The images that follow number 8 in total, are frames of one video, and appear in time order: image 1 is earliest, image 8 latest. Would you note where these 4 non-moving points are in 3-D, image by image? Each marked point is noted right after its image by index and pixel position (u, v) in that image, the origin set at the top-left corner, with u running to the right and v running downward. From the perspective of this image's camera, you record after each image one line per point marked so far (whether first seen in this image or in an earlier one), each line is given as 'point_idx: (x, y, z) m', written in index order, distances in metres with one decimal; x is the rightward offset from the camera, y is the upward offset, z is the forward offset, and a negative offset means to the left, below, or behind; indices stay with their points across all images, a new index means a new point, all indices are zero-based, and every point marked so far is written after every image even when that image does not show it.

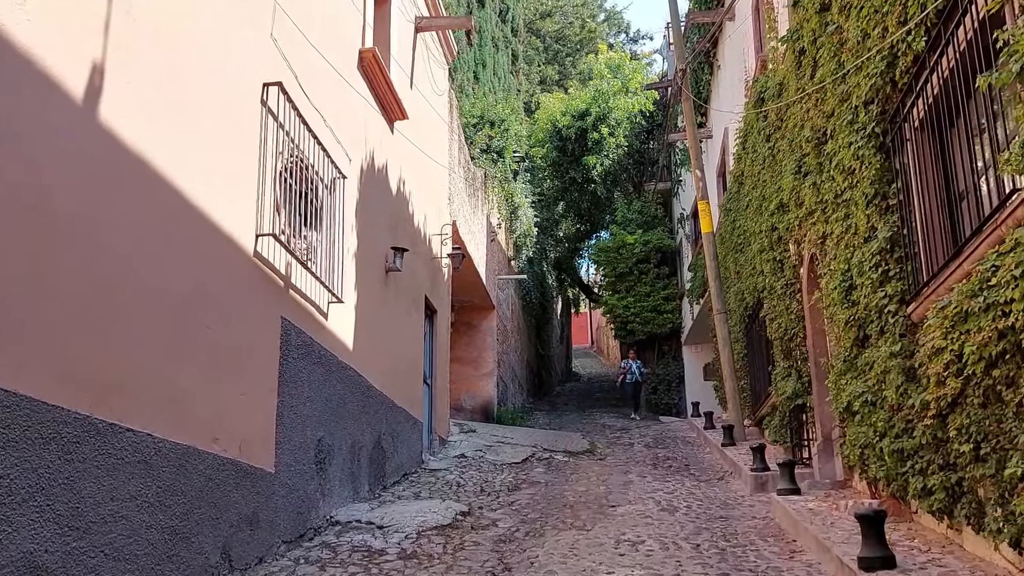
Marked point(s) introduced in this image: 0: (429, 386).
0: (-0.8, -0.9, +9.0) m
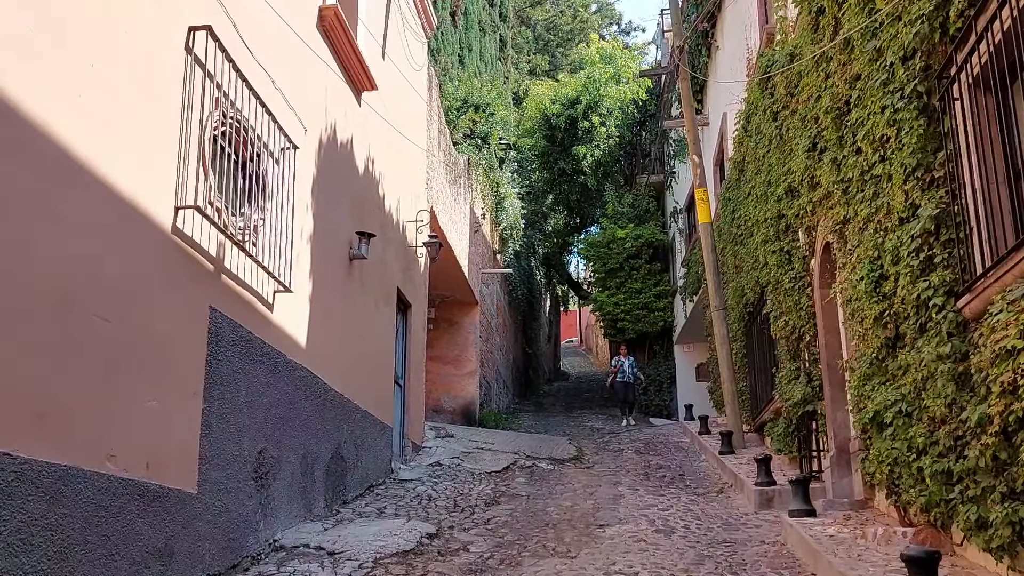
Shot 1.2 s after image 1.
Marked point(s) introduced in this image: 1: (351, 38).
0: (-1.0, -0.8, +8.3) m
1: (-1.1, +1.7, +6.5) m
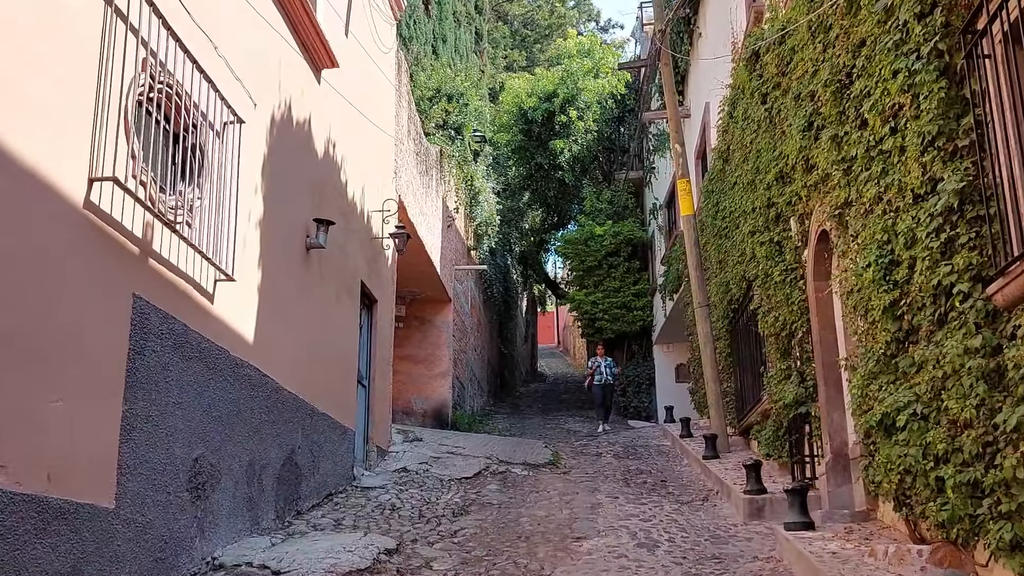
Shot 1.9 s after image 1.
0: (-1.2, -0.8, +7.7) m
1: (-1.3, +1.7, +6.0) m
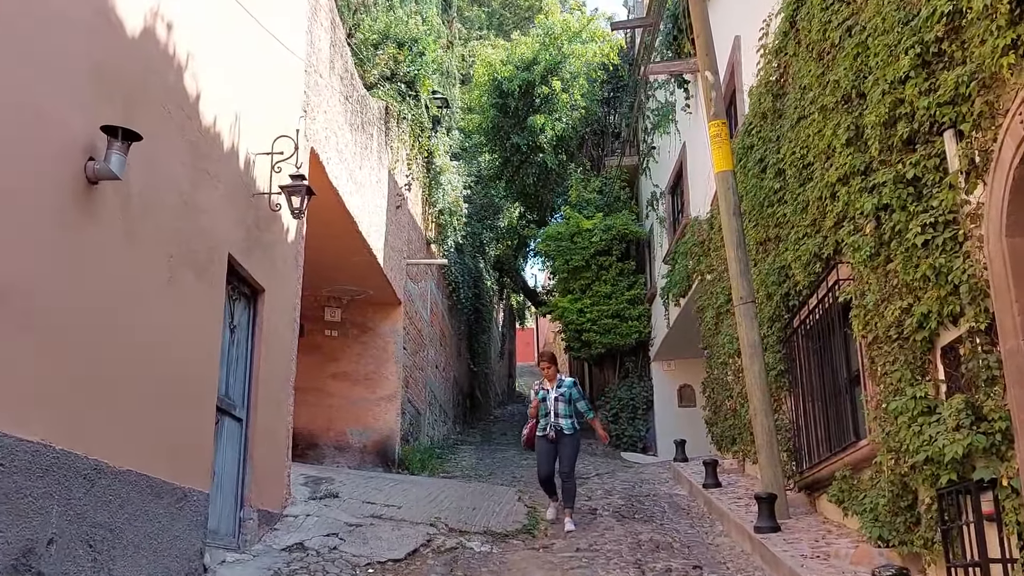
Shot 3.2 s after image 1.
0: (-1.4, -0.7, +5.0) m
1: (-1.5, +1.9, +3.3) m
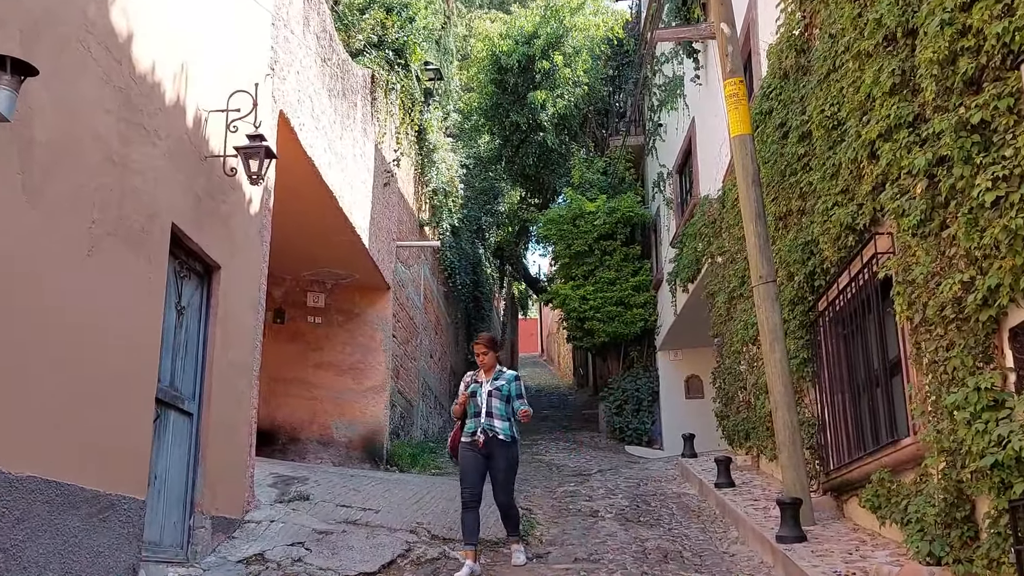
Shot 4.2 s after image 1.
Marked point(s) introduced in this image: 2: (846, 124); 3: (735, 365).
0: (-1.5, -0.6, +4.4) m
1: (-1.5, +2.0, +2.7) m
2: (+1.5, +0.8, +4.5) m
3: (+1.8, -0.6, +7.8) m
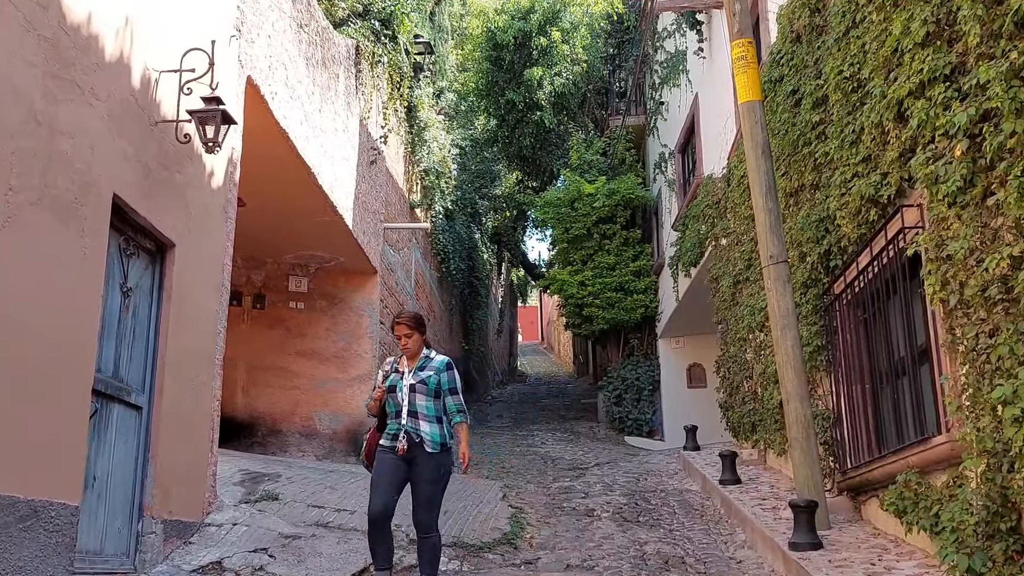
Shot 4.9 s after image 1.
0: (-1.5, -0.5, +3.9) m
1: (-1.6, +2.0, +2.2) m
2: (+1.5, +0.8, +4.0) m
3: (+1.7, -0.5, +7.4) m
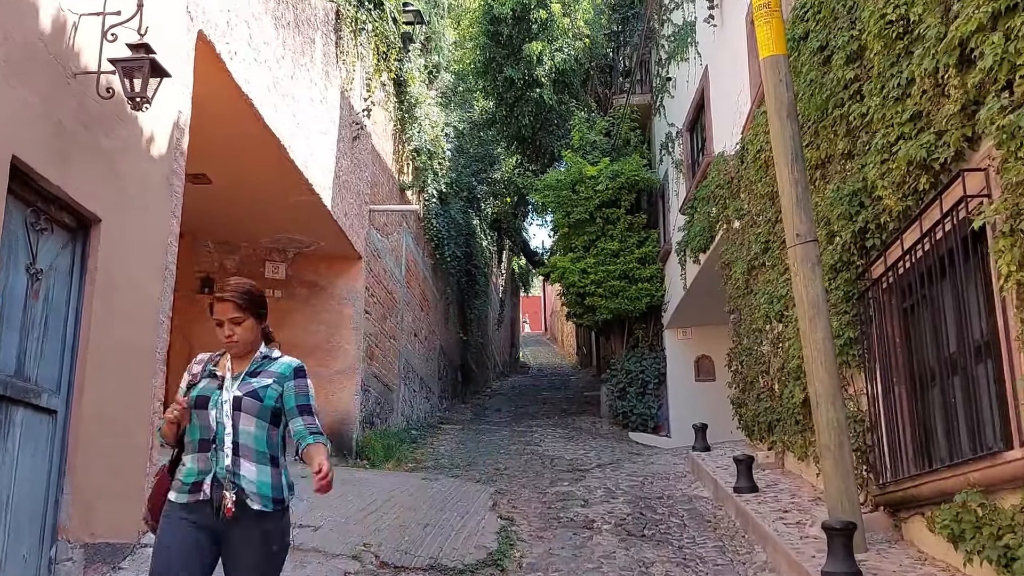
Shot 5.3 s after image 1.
0: (-1.6, -0.4, +3.3) m
1: (-1.7, +2.1, +1.5) m
2: (+1.4, +0.9, +3.4) m
3: (+1.7, -0.4, +6.7) m
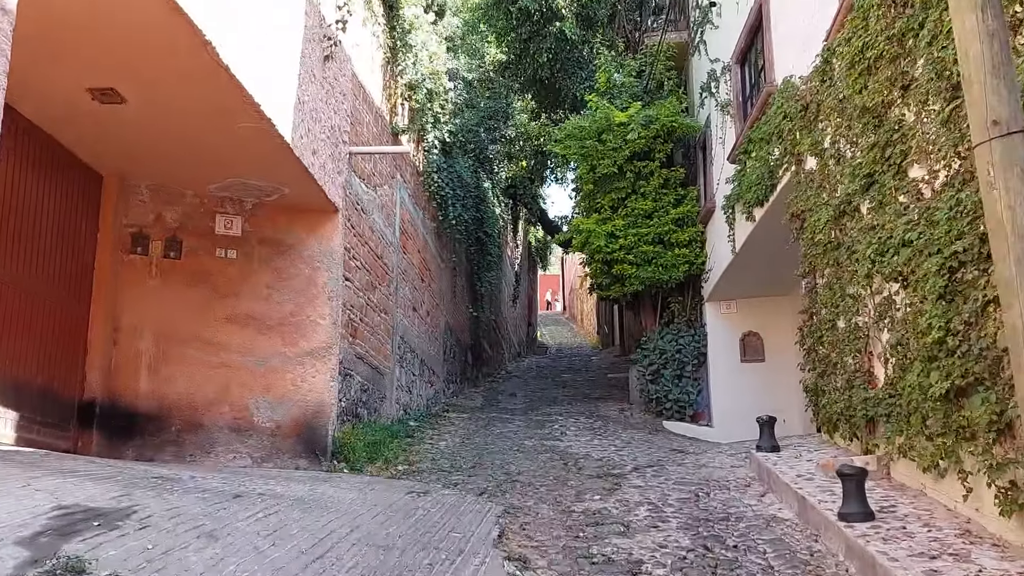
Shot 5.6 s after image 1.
0: (-1.6, -0.3, +1.7) m
1: (-1.7, +2.2, -0.1) m
2: (+1.4, +1.1, +1.7) m
3: (+1.8, -0.1, +5.1) m
